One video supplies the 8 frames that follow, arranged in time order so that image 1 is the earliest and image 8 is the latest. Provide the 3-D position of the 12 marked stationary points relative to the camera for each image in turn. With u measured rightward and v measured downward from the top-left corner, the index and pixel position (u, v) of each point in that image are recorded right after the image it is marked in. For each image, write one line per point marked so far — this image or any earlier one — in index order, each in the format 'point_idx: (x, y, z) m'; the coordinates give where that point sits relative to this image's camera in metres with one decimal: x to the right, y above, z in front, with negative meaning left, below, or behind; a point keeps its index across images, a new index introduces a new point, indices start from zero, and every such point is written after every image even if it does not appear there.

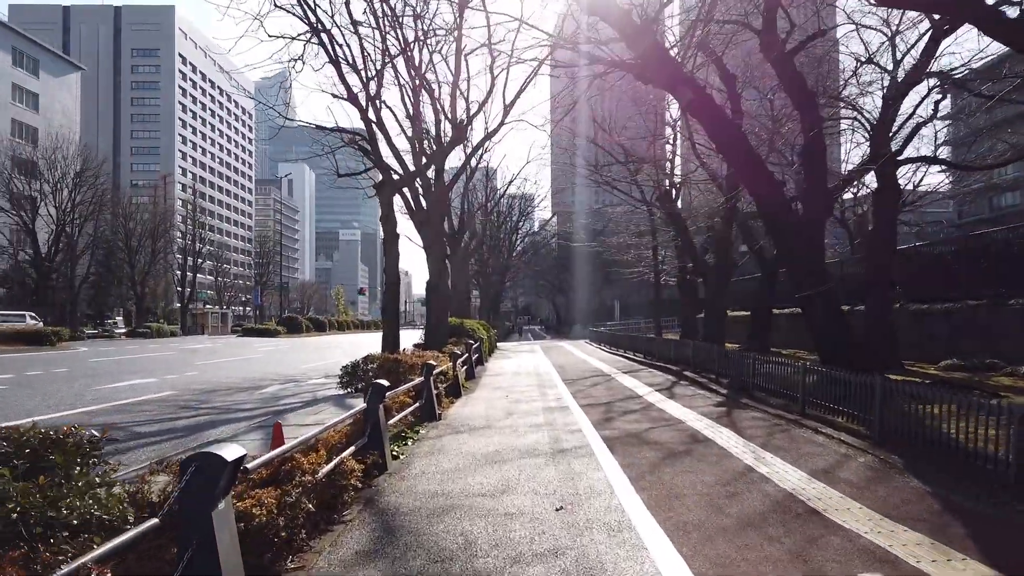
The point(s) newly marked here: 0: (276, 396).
0: (-5.1, -2.3, +15.7) m
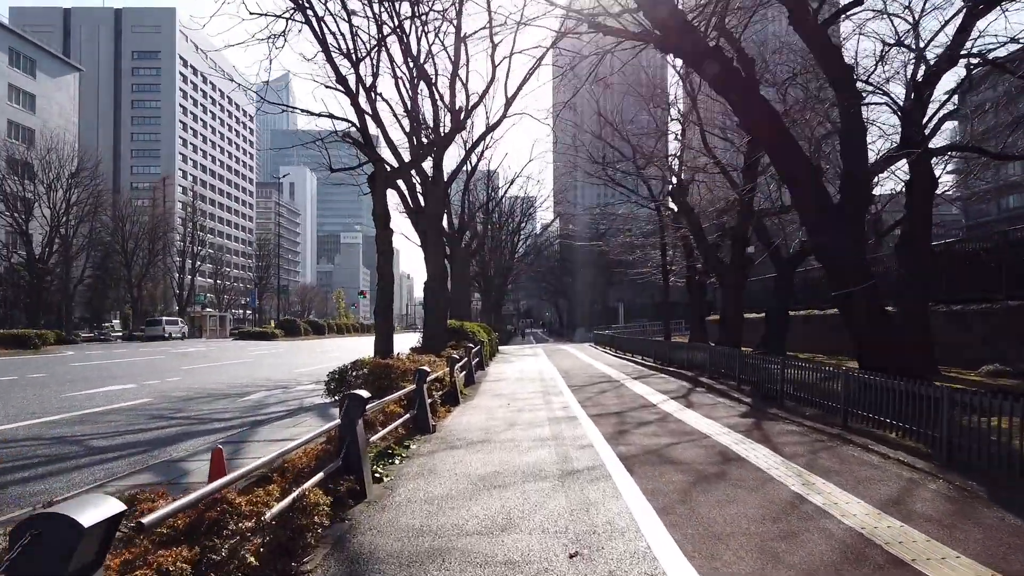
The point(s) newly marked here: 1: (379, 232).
0: (-5.0, -2.3, +14.6) m
1: (-2.8, +1.2, +15.3) m
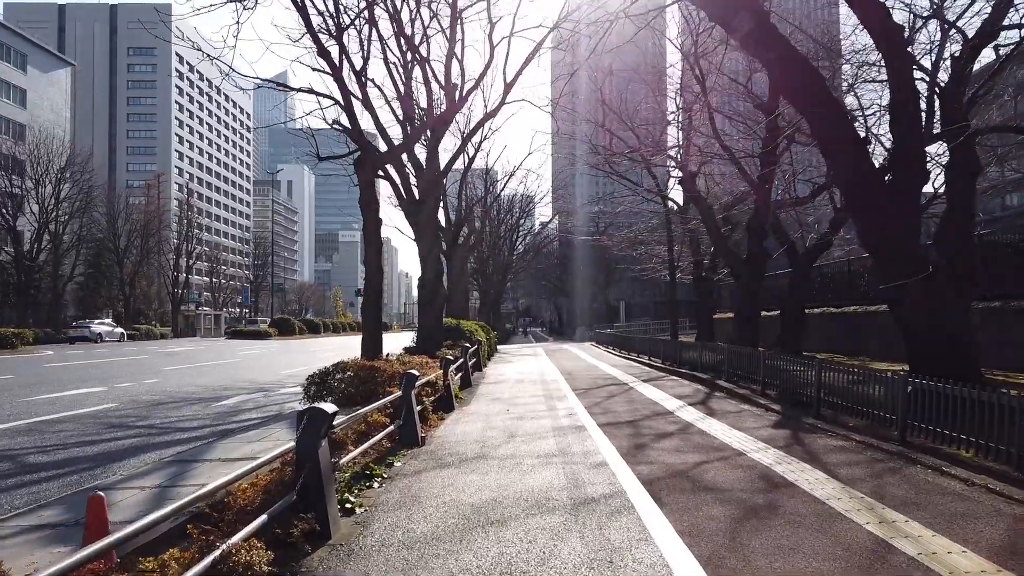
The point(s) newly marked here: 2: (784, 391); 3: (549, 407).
0: (-5.0, -2.2, +13.4) m
1: (-2.8, +1.3, +14.0) m
2: (+4.1, -1.6, +11.1) m
3: (+0.6, -2.0, +12.1) m
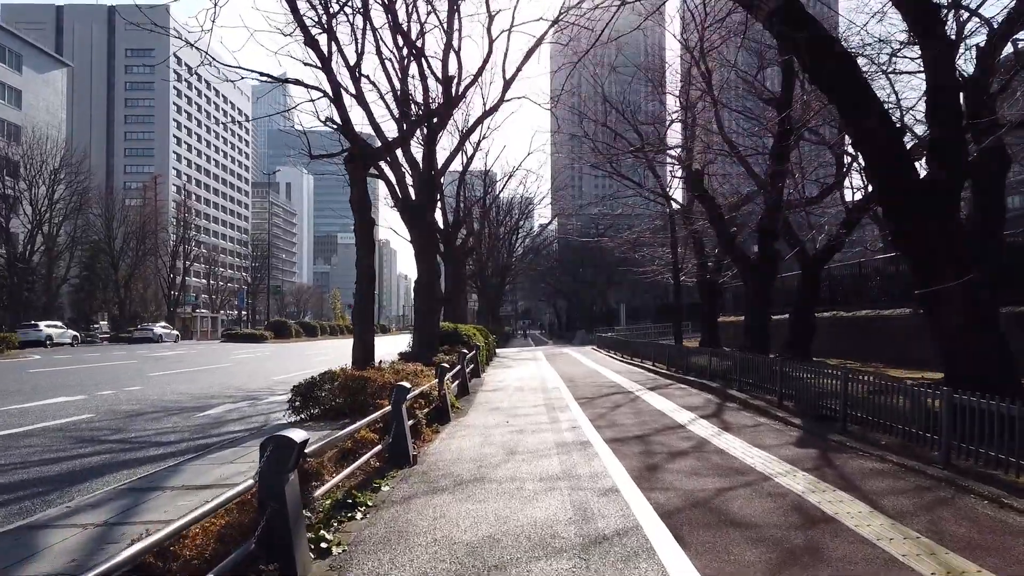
0: (-5.0, -2.3, +12.6) m
1: (-2.8, +1.2, +13.3) m
2: (+4.1, -1.6, +10.4) m
3: (+0.6, -2.0, +11.4) m
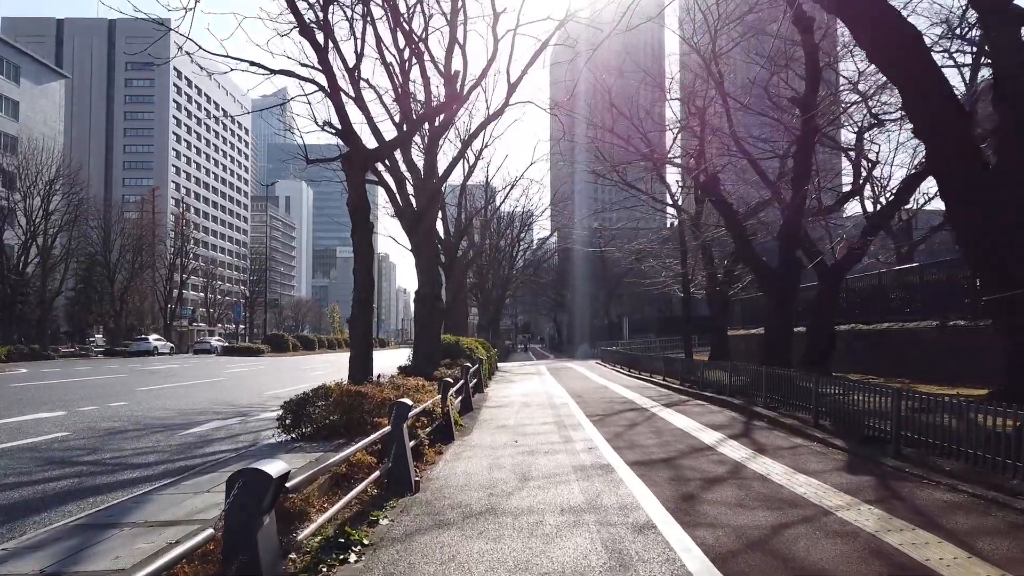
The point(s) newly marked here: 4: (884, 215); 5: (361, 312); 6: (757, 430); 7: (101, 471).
0: (-4.9, -2.4, +11.7) m
1: (-2.6, +1.1, +12.4) m
2: (+4.3, -1.7, +9.5) m
3: (+0.7, -2.2, +10.5) m
4: (+8.6, +1.7, +17.0) m
5: (-2.6, -0.4, +12.6) m
6: (+3.4, -1.9, +10.1) m
7: (-5.1, -2.3, +9.1) m
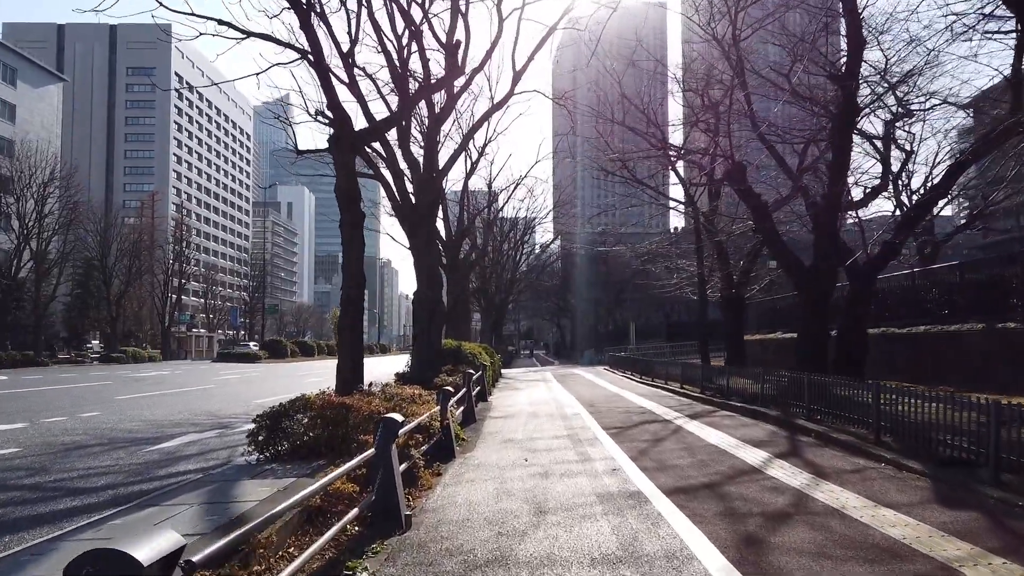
0: (-4.8, -2.3, +10.3) m
1: (-2.5, +1.1, +11.1) m
2: (+4.4, -1.7, +8.1) m
3: (+0.9, -2.1, +9.1) m
4: (+8.7, +1.7, +15.7) m
5: (-2.5, -0.4, +11.2) m
6: (+3.5, -1.9, +8.7) m
7: (-4.9, -2.2, +7.7) m
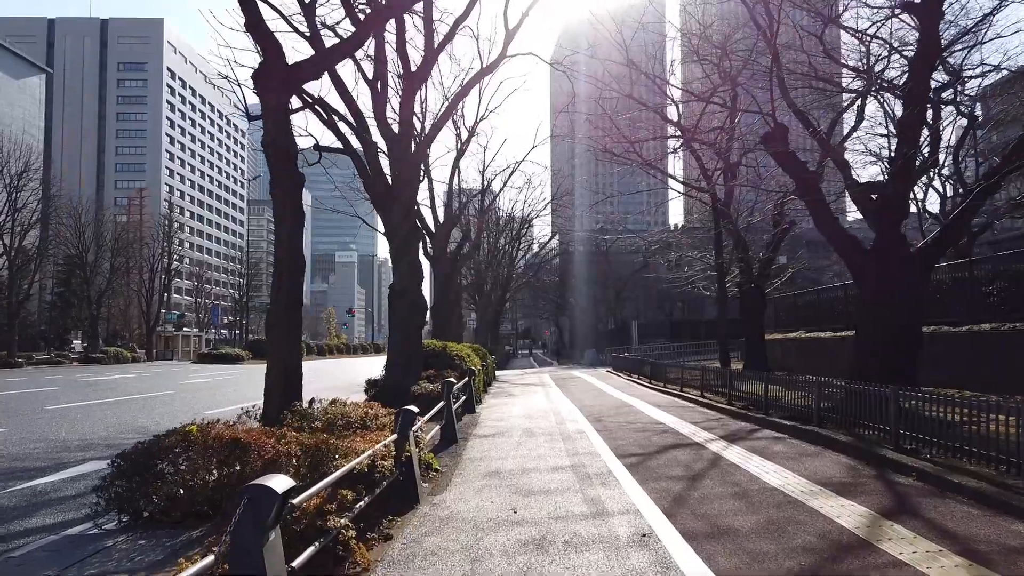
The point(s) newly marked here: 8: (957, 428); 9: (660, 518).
0: (-4.9, -2.2, +7.7) m
1: (-2.7, +1.2, +8.4) m
2: (+4.2, -1.5, +5.5) m
3: (+0.7, -1.9, +6.4) m
4: (+8.6, +1.9, +13.0) m
5: (-2.6, -0.2, +8.5) m
6: (+3.3, -1.7, +6.1) m
7: (-5.1, -2.0, +5.1) m
8: (+4.3, -1.3, +7.1) m
9: (+1.2, -1.9, +6.1) m
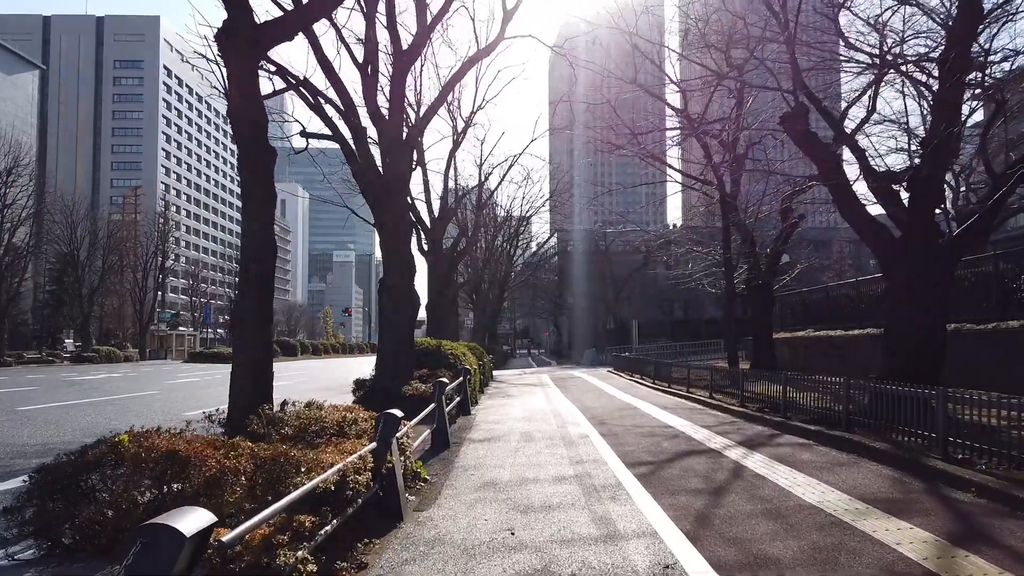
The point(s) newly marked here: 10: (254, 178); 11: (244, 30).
0: (-5.0, -2.1, +6.7) m
1: (-2.7, +1.4, +7.5) m
2: (+4.2, -1.4, +4.6) m
3: (+0.7, -1.8, +5.5) m
4: (+8.5, +2.0, +12.1) m
5: (-2.7, -0.1, +7.6) m
6: (+3.3, -1.6, +5.2) m
7: (-5.1, -1.9, +4.1) m
8: (+4.3, -1.2, +6.2) m
9: (+1.2, -1.8, +5.2) m
10: (-2.6, +1.1, +7.5) m
11: (-2.6, +2.6, +7.3) m
